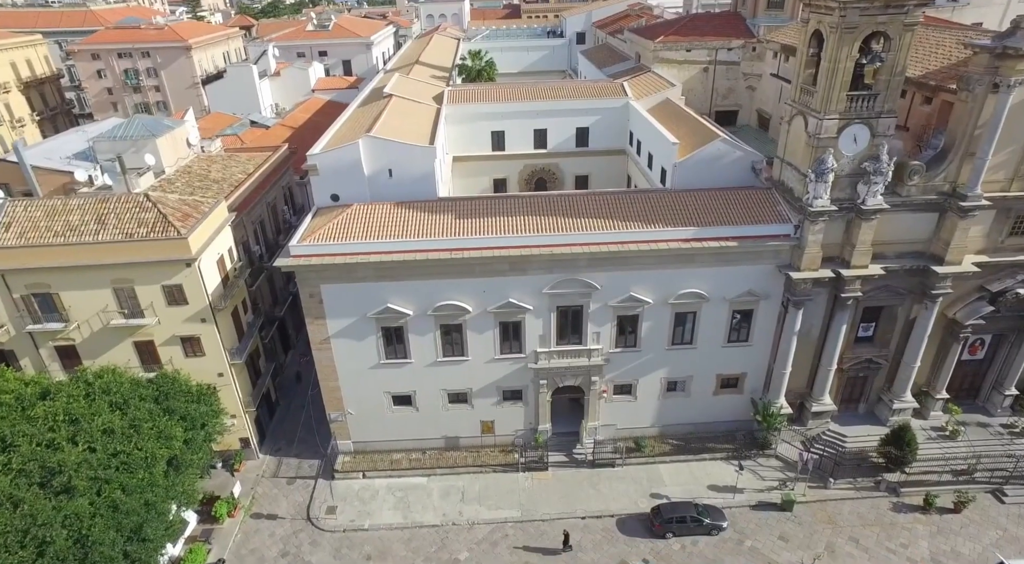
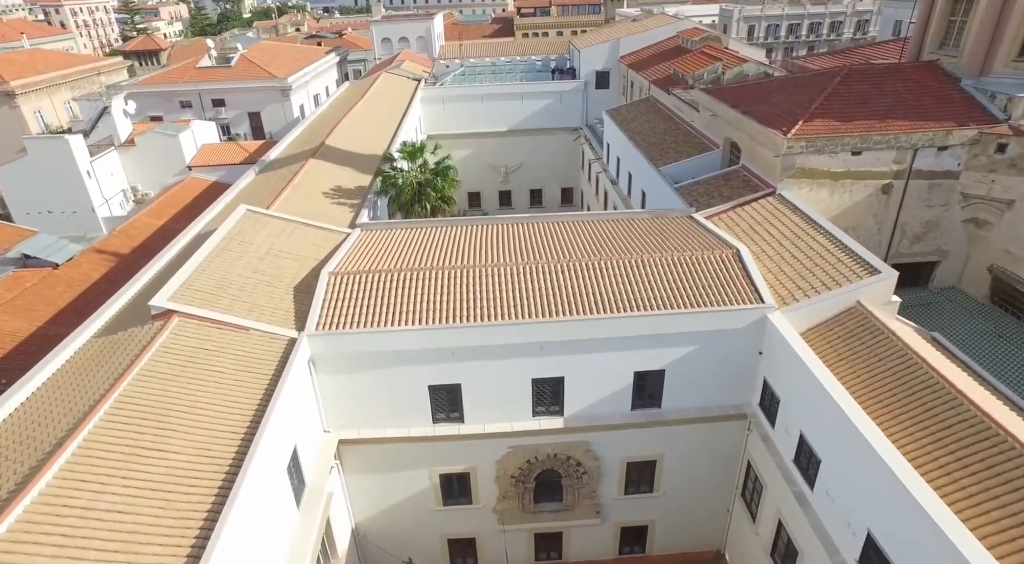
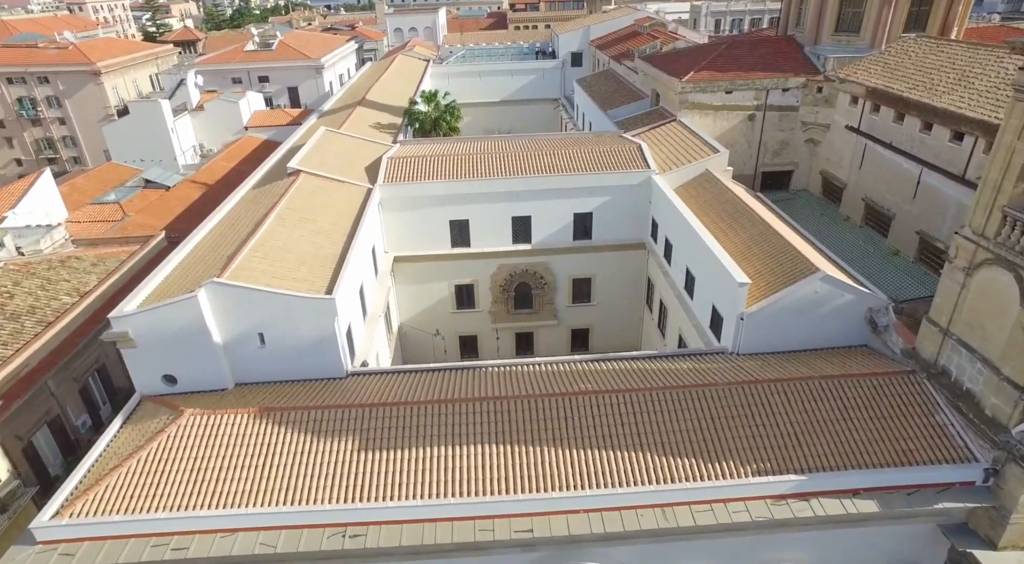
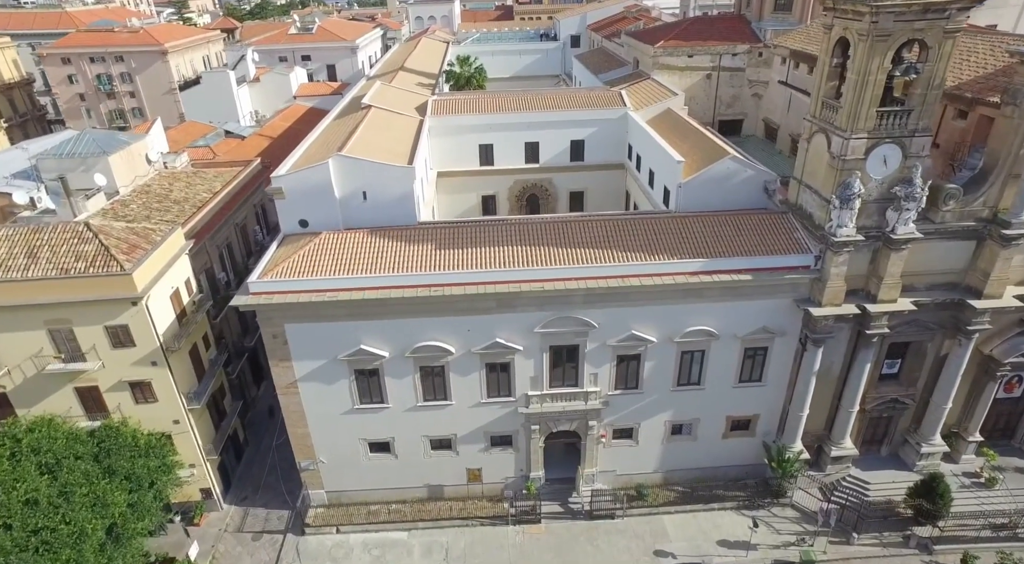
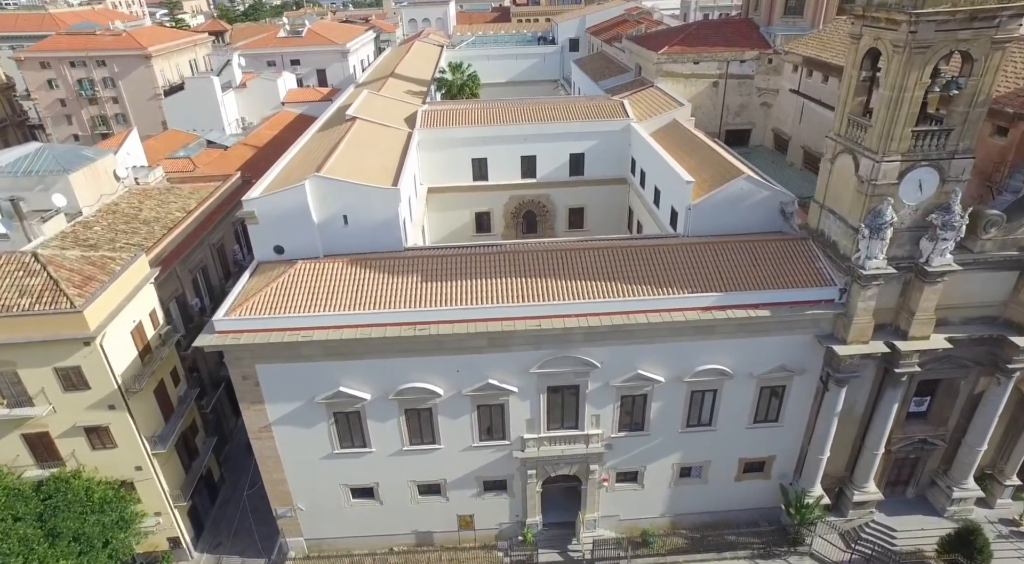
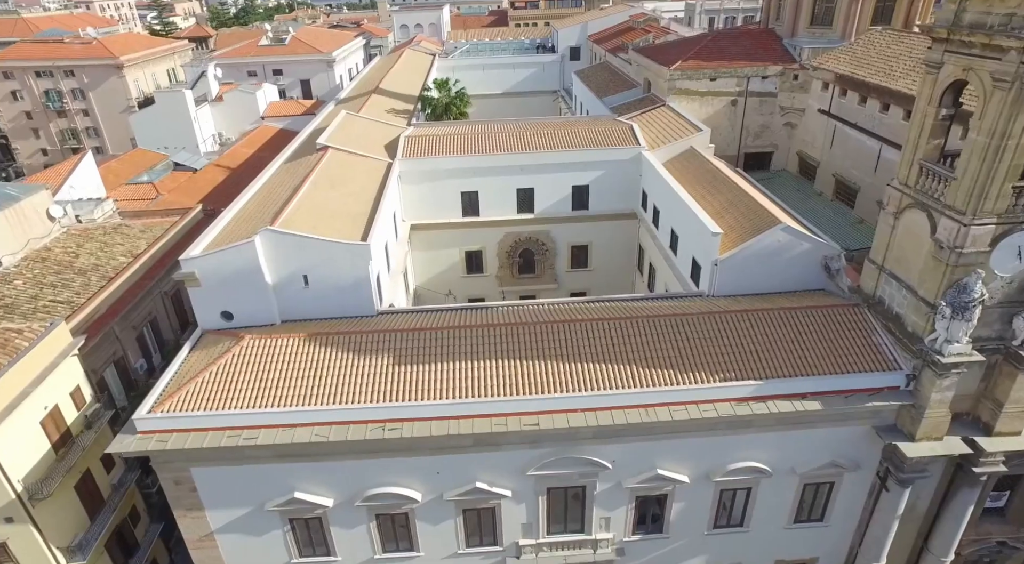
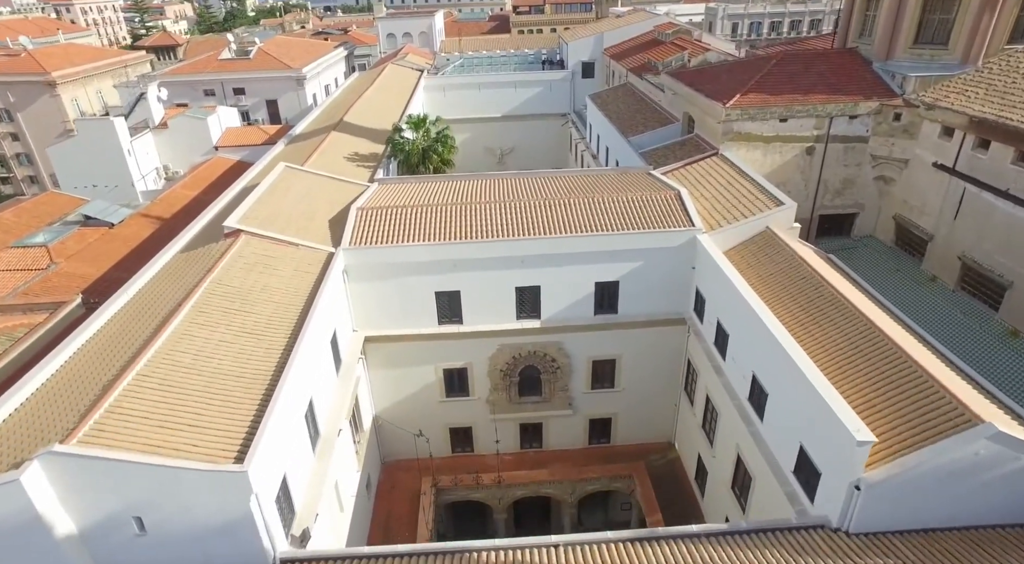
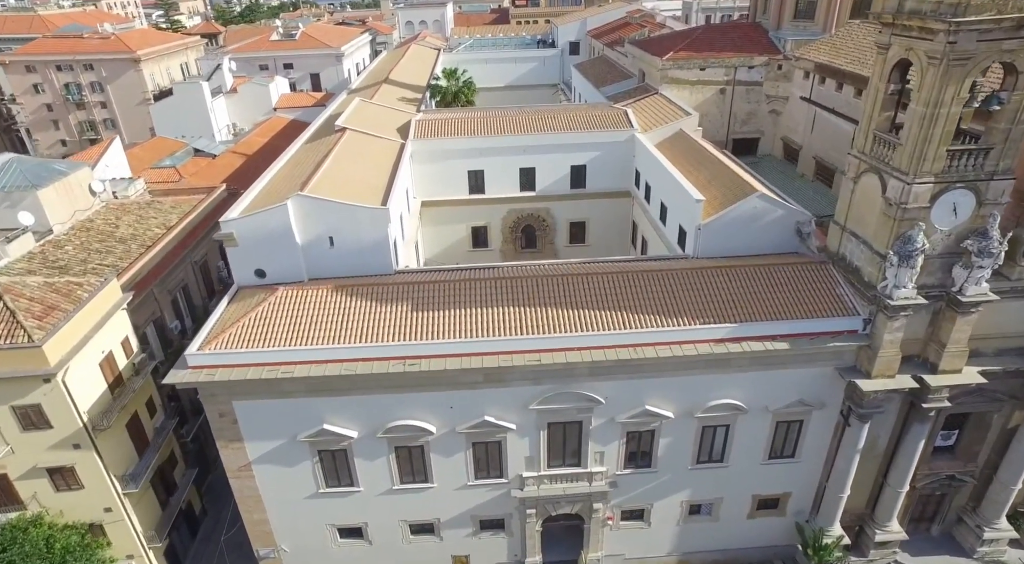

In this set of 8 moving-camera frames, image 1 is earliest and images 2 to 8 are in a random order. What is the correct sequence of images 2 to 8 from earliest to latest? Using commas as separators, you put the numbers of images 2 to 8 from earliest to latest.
4, 5, 8, 6, 3, 7, 2
